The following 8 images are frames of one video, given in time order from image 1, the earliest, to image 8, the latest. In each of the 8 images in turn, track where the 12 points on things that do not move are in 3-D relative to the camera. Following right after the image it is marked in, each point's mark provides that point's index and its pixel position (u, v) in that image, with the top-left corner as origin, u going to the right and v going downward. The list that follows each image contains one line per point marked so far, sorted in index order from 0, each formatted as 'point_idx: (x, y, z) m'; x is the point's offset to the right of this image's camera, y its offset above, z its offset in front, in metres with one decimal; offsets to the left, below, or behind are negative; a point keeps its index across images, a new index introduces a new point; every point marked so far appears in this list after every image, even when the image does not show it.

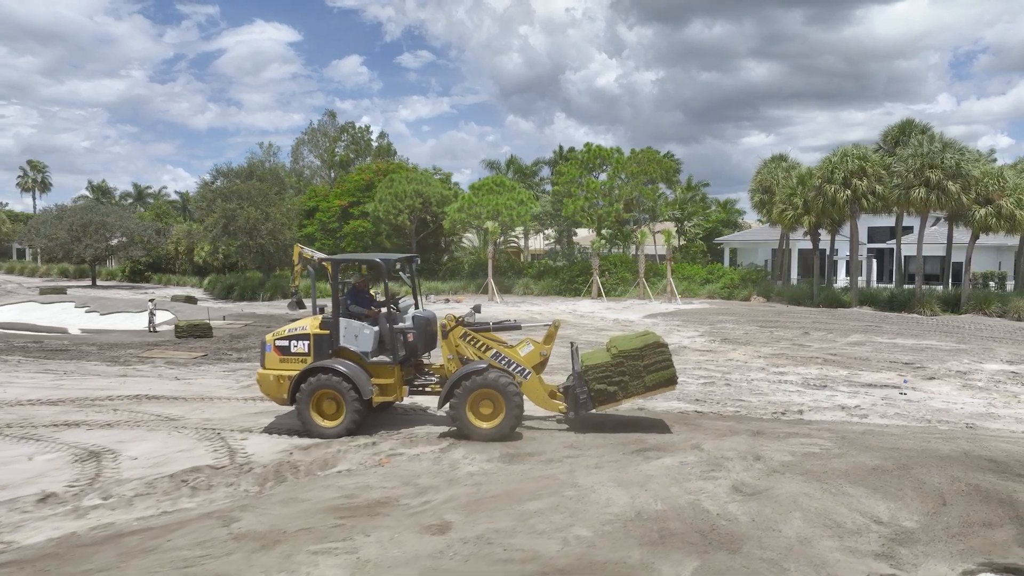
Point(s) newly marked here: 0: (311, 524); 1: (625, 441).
0: (-1.3, -1.5, +4.5) m
1: (+0.9, -1.3, +6.0) m
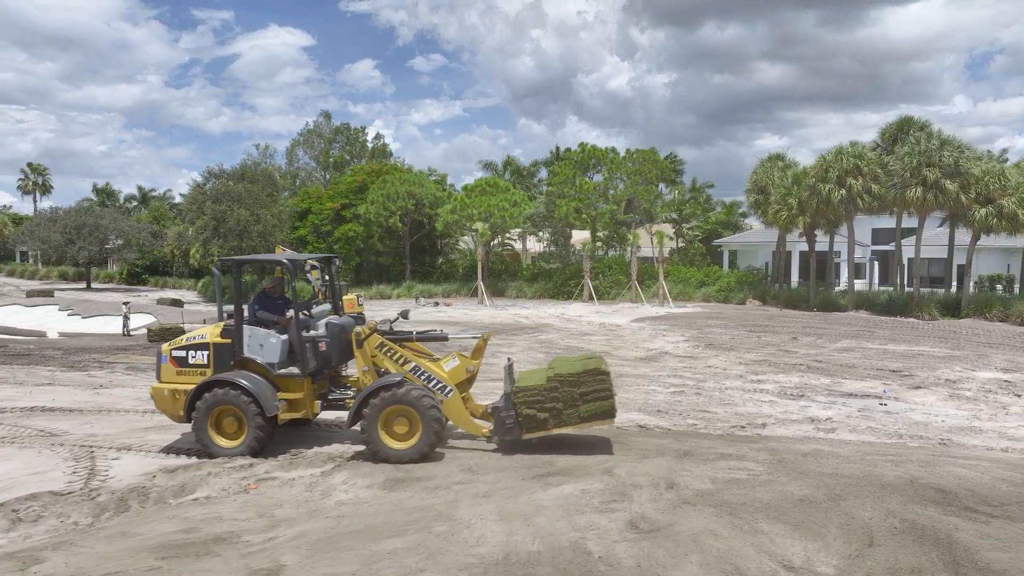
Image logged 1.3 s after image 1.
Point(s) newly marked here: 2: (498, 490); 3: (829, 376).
0: (-2.1, -1.5, +3.8) m
1: (+0.1, -1.3, +5.3) m
2: (-0.1, -1.3, +4.9) m
3: (+5.9, -1.6, +13.4) m
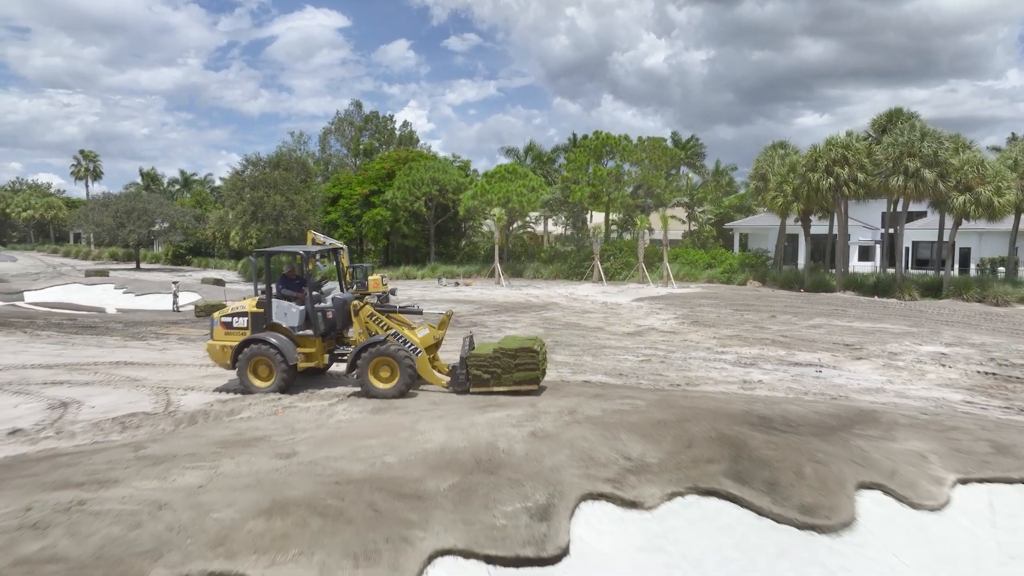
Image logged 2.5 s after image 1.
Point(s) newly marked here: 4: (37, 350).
0: (-2.6, -1.3, +6.0) m
1: (-0.3, -1.1, +7.4) m
2: (-0.6, -1.2, +6.9) m
3: (+5.8, -1.2, +15.1) m
4: (-7.7, -1.1, +11.8) m
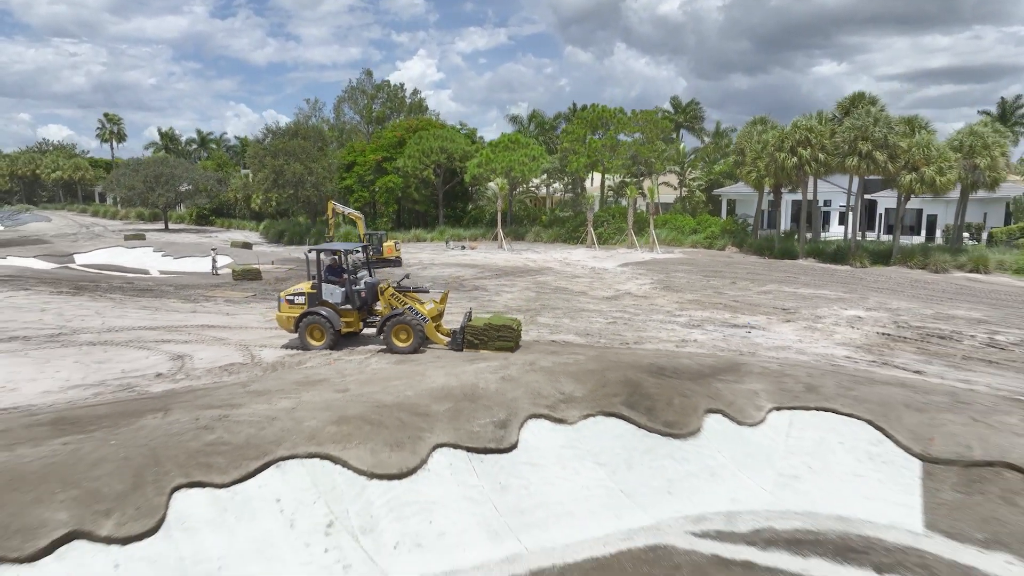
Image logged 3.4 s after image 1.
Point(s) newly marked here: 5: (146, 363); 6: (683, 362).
0: (-2.9, -1.3, +9.2) m
1: (-0.6, -1.0, +10.6) m
2: (-0.9, -1.1, +10.1) m
3: (+5.6, -0.6, +18.2) m
4: (-8.0, -0.6, +15.0) m
5: (-5.3, -1.1, +10.5) m
6: (+2.5, -1.1, +10.6) m
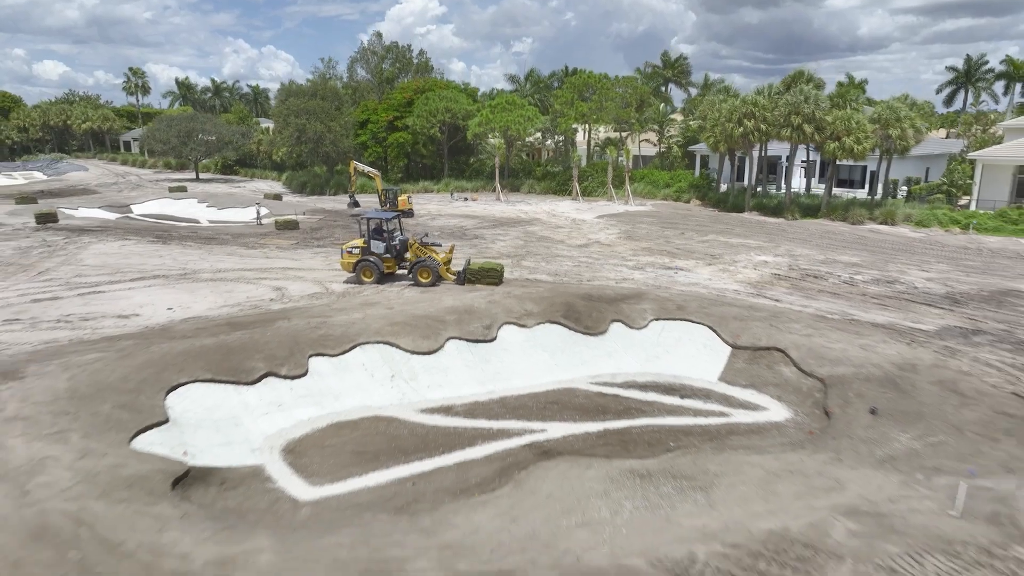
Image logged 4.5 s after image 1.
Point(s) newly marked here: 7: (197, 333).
0: (-3.3, -0.4, +14.8) m
1: (-1.0, 0.0, +16.1) m
2: (-1.2, -0.1, +15.7) m
3: (+5.3, +1.0, +23.7) m
4: (-8.3, +0.8, +20.6) m
5: (-5.7, -0.1, +16.1) m
6: (+2.2, -0.1, +16.1) m
7: (-5.6, -0.8, +12.8) m
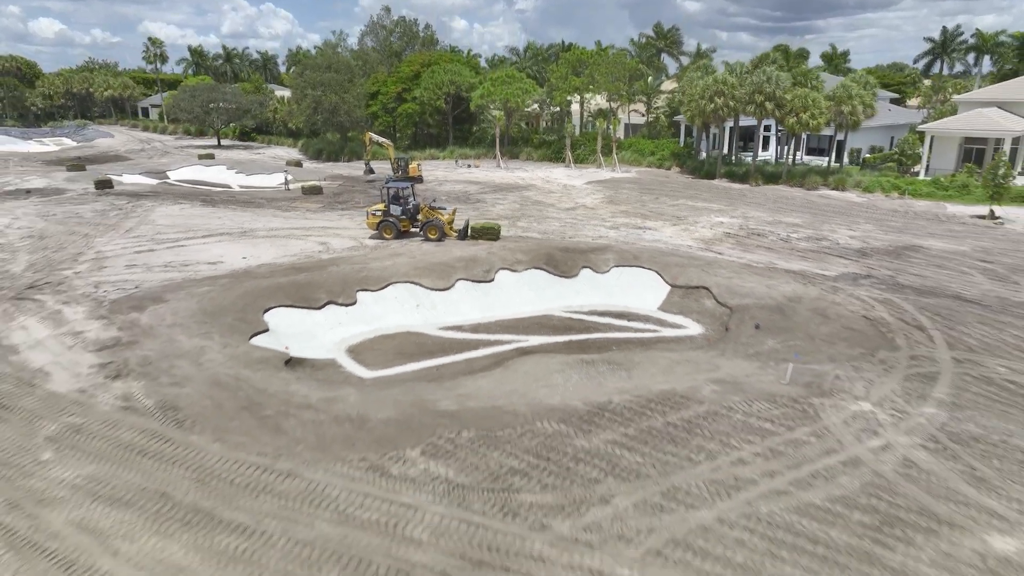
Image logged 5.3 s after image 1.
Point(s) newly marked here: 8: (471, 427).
0: (-3.4, +0.8, +19.3) m
1: (-1.1, +1.3, +20.5) m
2: (-1.4, +1.1, +20.1) m
3: (+5.2, +2.7, +28.0) m
4: (-8.4, +2.3, +25.0) m
5: (-5.8, +1.2, +20.5) m
6: (+2.0, +1.2, +20.5) m
7: (-5.7, +0.3, +17.2) m
8: (-0.6, -2.0, +10.5) m
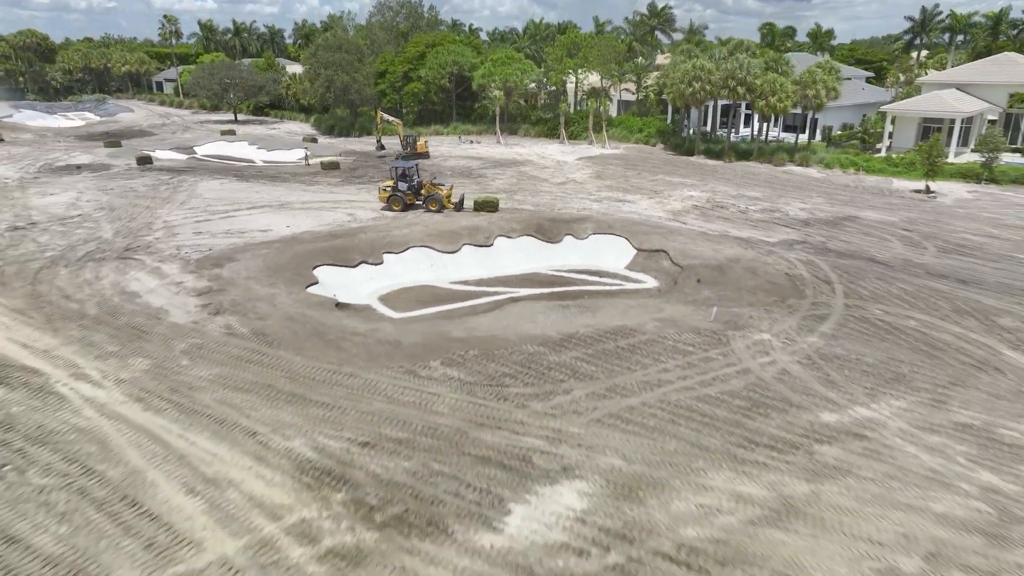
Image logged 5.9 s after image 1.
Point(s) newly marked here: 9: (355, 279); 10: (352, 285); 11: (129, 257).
0: (-3.6, +2.0, +23.3) m
1: (-1.2, +2.5, +24.6) m
2: (-1.5, +2.4, +24.1) m
3: (+5.1, +4.3, +31.9) m
4: (-8.5, +3.7, +29.0) m
5: (-5.9, +2.4, +24.6) m
6: (+1.9, +2.4, +24.6) m
7: (-5.8, +1.4, +21.3) m
8: (-0.7, -1.2, +14.7) m
9: (-4.2, +0.2, +19.2) m
10: (-4.2, 0.0, +18.9) m
11: (-10.0, +0.8, +18.9) m
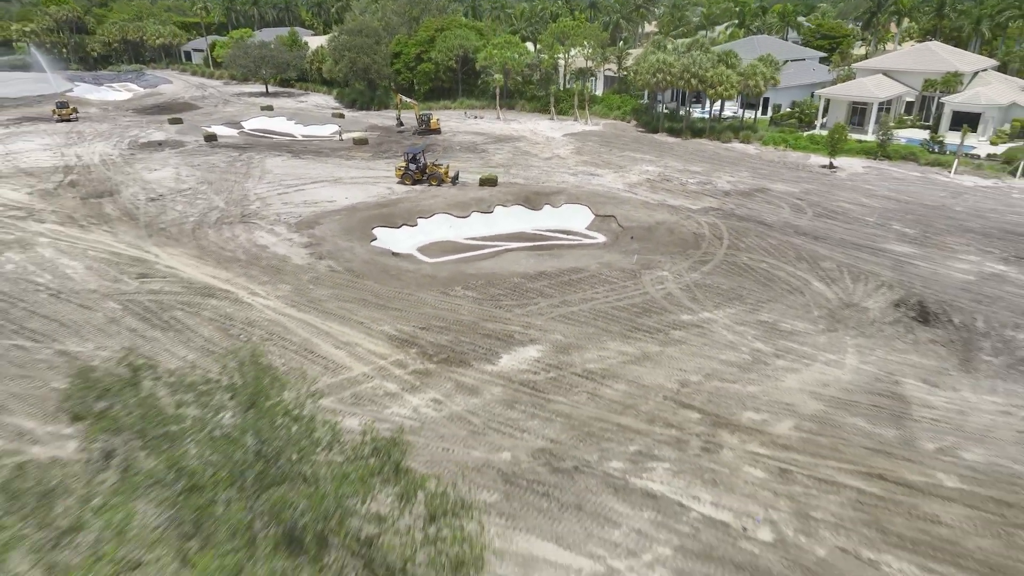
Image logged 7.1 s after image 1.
0: (-3.8, +4.1, +32.3) m
1: (-1.5, +4.6, +33.5) m
2: (-1.7, +4.5, +33.0) m
3: (+4.9, +6.9, +40.7) m
4: (-8.7, +6.1, +37.8) m
5: (-6.2, +4.5, +33.5) m
6: (+1.7, +4.5, +33.5) m
7: (-6.1, +3.3, +30.3) m
8: (-1.0, +0.3, +23.8) m
9: (-4.4, +2.0, +28.3) m
10: (-4.4, +1.8, +28.0) m
11: (-10.2, +2.6, +27.9) m
